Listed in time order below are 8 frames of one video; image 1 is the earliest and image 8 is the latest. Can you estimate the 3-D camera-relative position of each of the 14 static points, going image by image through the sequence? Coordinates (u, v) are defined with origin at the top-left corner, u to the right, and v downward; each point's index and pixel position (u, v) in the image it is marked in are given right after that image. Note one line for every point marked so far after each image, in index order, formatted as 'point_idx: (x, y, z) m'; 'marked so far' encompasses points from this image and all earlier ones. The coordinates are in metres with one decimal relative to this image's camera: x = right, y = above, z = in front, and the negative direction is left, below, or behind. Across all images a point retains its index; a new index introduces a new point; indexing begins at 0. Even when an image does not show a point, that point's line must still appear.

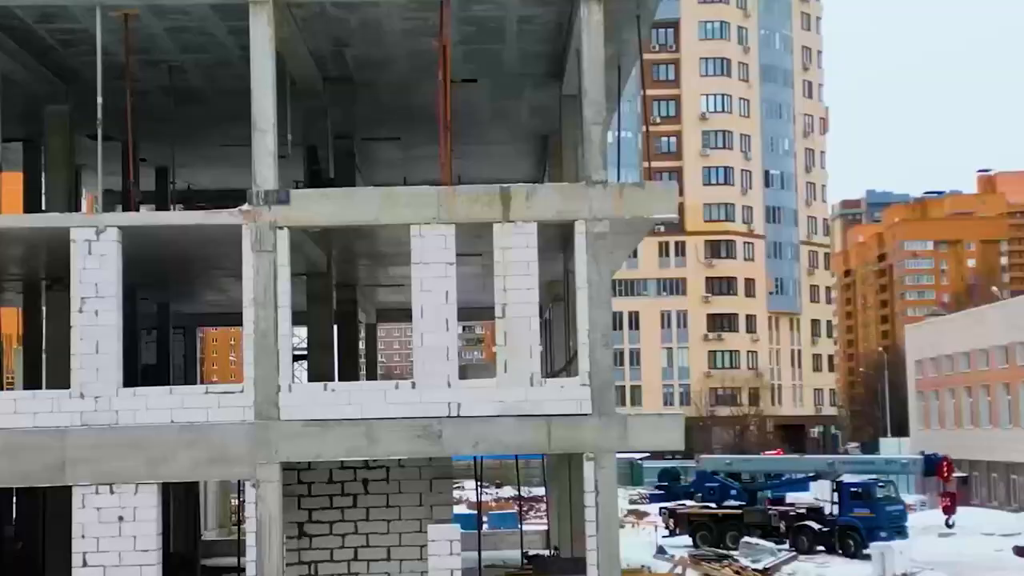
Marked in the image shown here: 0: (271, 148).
0: (-4.5, +2.6, +12.3) m
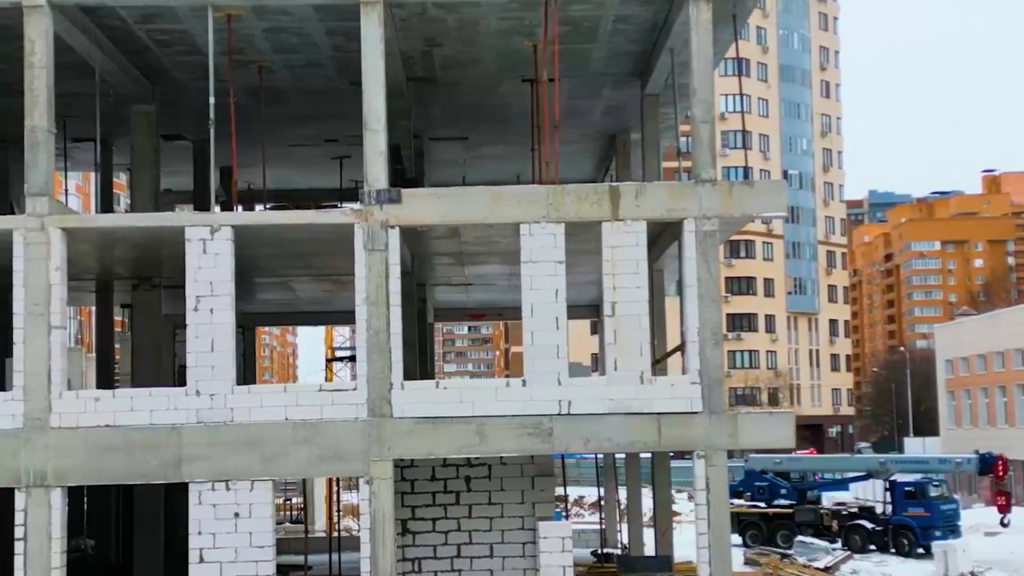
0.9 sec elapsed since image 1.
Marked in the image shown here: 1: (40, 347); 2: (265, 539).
0: (-2.4, +2.6, +12.4) m
1: (-8.6, -1.1, +12.0) m
2: (-4.5, -4.6, +12.1) m
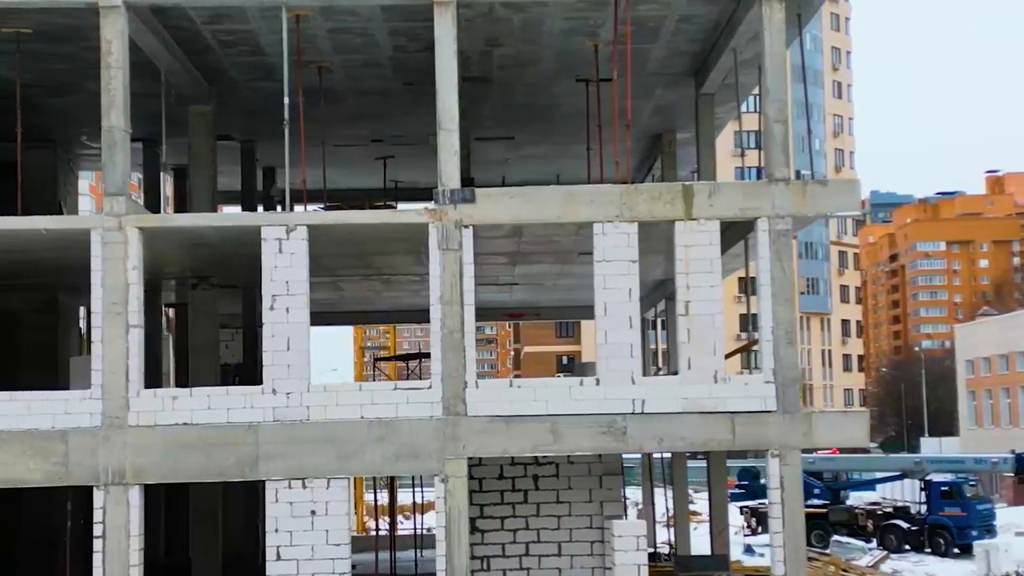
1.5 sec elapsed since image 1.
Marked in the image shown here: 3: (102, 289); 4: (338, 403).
0: (-1.1, +2.7, +12.5) m
1: (-7.2, -1.1, +12.1) m
2: (-3.1, -4.6, +12.1) m
3: (-7.5, 0.0, +12.2) m
4: (-3.2, -2.1, +12.3) m
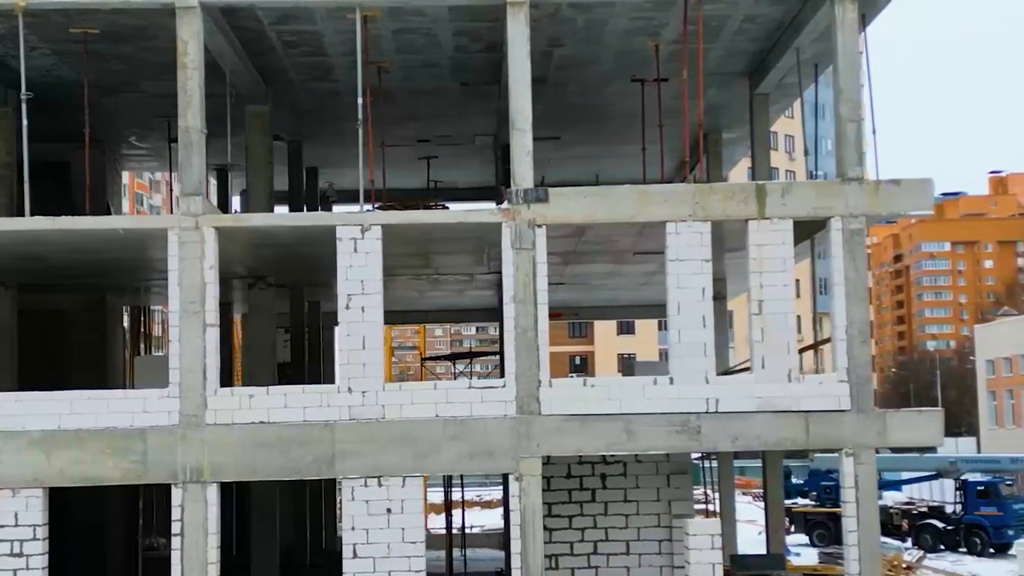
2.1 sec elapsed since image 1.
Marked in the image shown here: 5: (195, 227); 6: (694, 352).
0: (+0.3, +2.7, +12.5) m
1: (-5.9, -1.0, +12.2) m
2: (-1.8, -4.6, +12.2) m
3: (-6.2, 0.0, +12.2) m
4: (-1.8, -2.1, +12.4) m
5: (-5.9, +1.1, +12.3) m
6: (+3.4, -1.2, +12.3) m
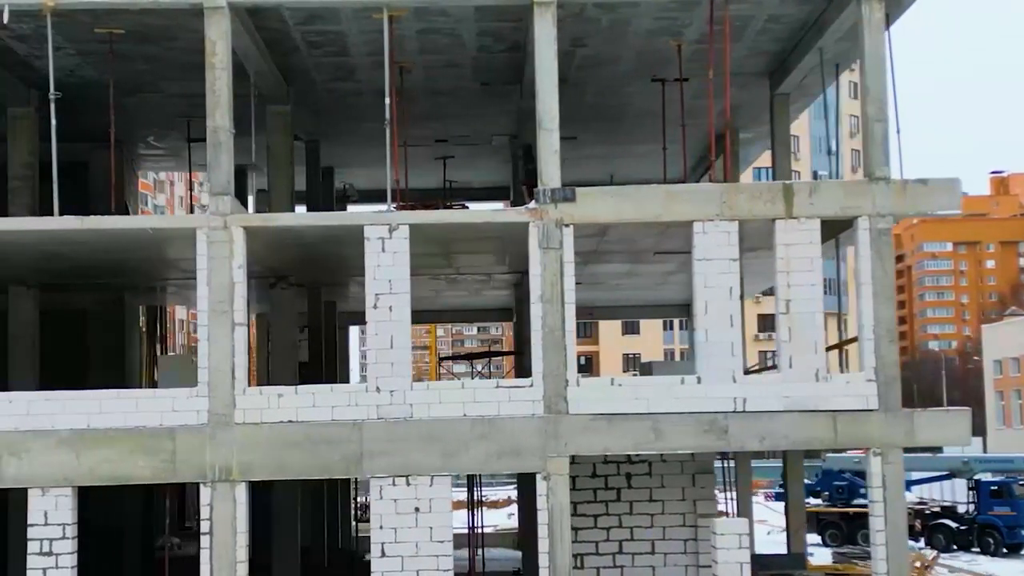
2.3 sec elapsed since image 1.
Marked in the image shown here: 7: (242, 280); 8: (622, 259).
0: (+0.8, +2.7, +12.5) m
1: (-5.3, -1.0, +12.2) m
2: (-1.2, -4.6, +12.2) m
3: (-5.7, 0.0, +12.3) m
4: (-1.3, -2.1, +12.4) m
5: (-5.4, +1.1, +12.3) m
6: (+3.9, -1.2, +12.4) m
7: (-5.0, +0.1, +12.3) m
8: (+2.9, +0.8, +17.4) m
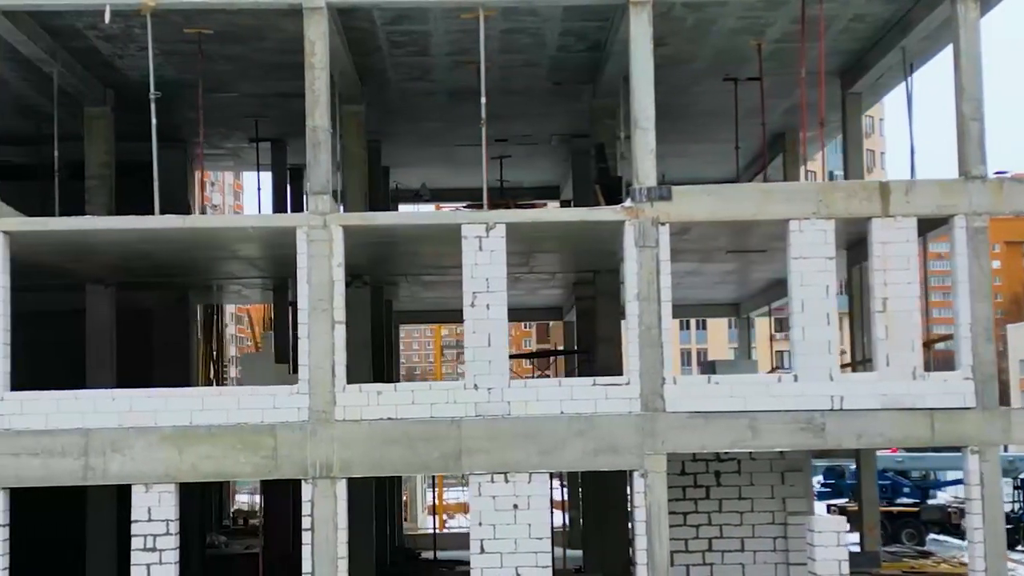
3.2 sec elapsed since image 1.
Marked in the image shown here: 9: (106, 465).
0: (+2.7, +2.7, +12.6) m
1: (-3.5, -1.0, +12.3) m
2: (+0.6, -4.5, +12.3) m
3: (-3.8, 0.0, +12.4) m
4: (+0.5, -2.1, +12.4) m
5: (-3.5, +1.2, +12.4) m
6: (+5.8, -1.2, +12.4) m
7: (-3.2, +0.2, +12.4) m
8: (+4.8, +0.8, +17.4) m
9: (-7.4, -3.2, +12.1) m
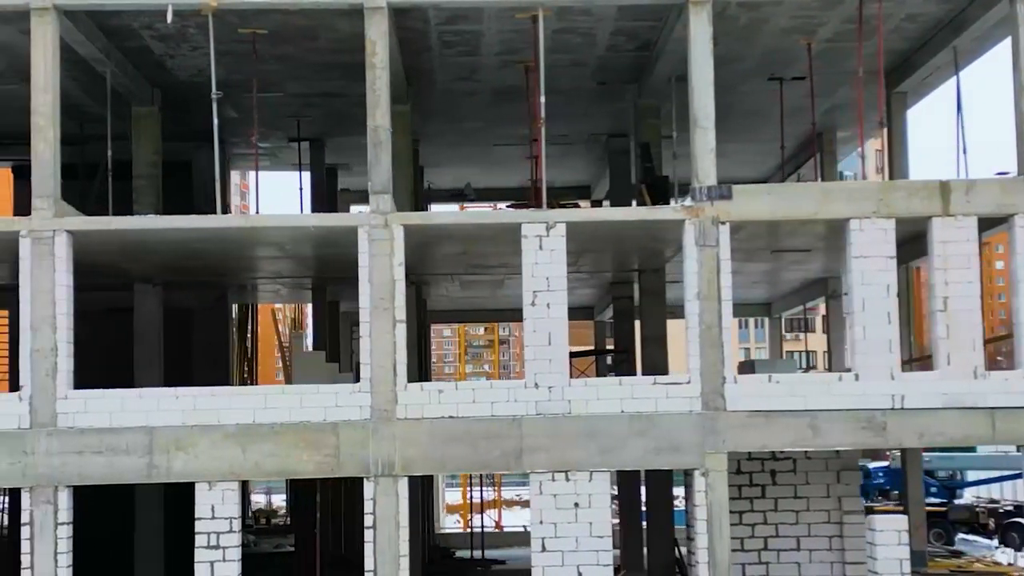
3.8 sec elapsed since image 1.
0: (+3.8, +2.7, +12.6) m
1: (-2.4, -1.0, +12.4) m
2: (+1.7, -4.5, +12.3) m
3: (-2.7, +0.1, +12.4) m
4: (+1.6, -2.1, +12.5) m
5: (-2.4, +1.2, +12.5) m
6: (+6.9, -1.1, +12.4) m
7: (-2.1, +0.2, +12.4) m
8: (+5.9, +0.8, +17.5) m
9: (-6.3, -3.2, +12.1) m
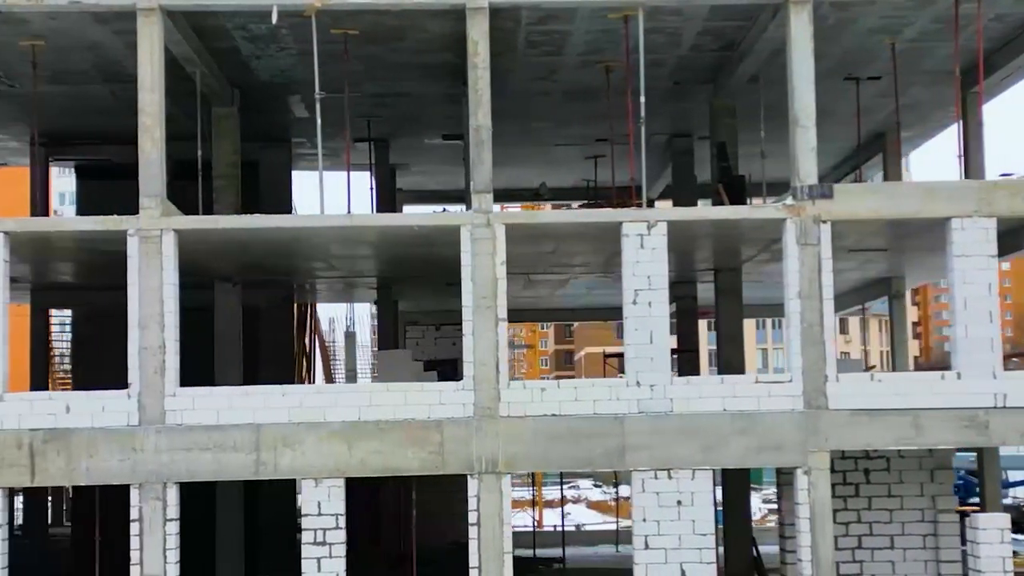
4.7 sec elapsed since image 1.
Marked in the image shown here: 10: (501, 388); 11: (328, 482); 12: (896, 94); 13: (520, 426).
0: (+5.7, +2.8, +12.7) m
1: (-0.4, -0.9, +12.4) m
2: (+3.7, -4.5, +12.4) m
3: (-0.7, +0.1, +12.5) m
4: (+3.6, -2.0, +12.5) m
5: (-0.5, +1.2, +12.5) m
6: (+8.8, -1.1, +12.4) m
7: (-0.1, +0.2, +12.5) m
8: (+7.9, +0.8, +17.5) m
9: (-4.4, -3.2, +12.2) m
10: (-0.2, -1.9, +12.4) m
11: (-3.4, -3.6, +12.3) m
12: (+10.4, +5.2, +17.8) m
13: (+0.2, -2.6, +12.4) m
